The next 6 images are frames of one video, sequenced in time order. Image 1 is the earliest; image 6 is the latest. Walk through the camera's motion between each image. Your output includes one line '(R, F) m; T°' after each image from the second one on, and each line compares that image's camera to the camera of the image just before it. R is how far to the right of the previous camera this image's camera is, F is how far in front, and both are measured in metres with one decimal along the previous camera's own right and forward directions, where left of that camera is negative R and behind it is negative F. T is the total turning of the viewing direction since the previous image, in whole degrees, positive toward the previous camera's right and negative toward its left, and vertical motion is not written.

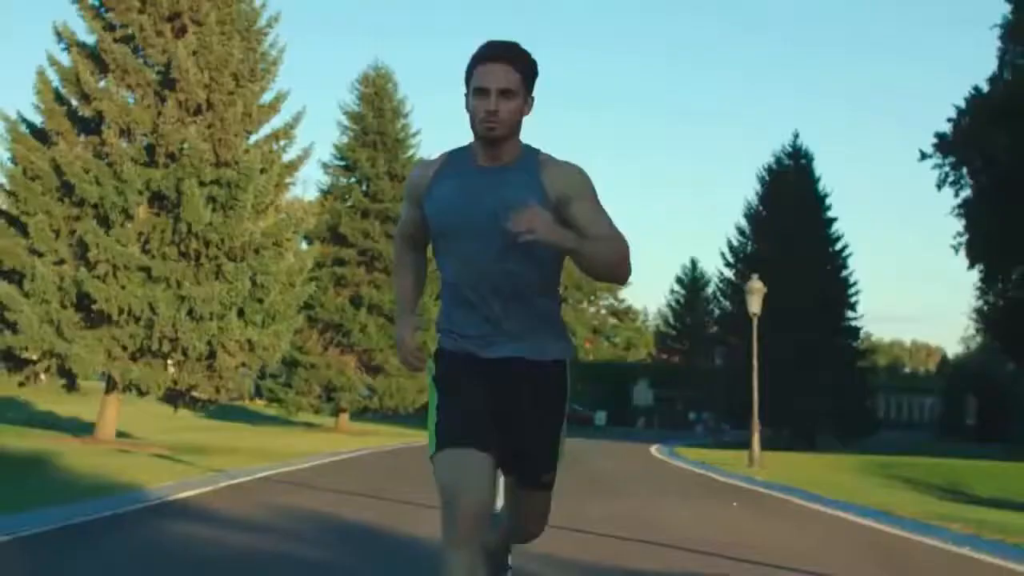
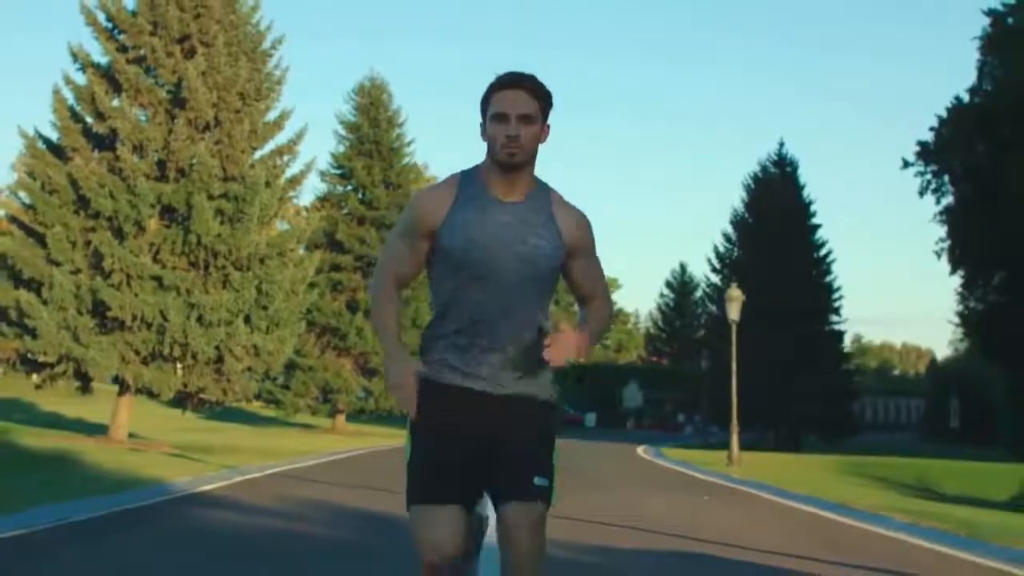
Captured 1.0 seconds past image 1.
(0.0, -0.9) m; 0°
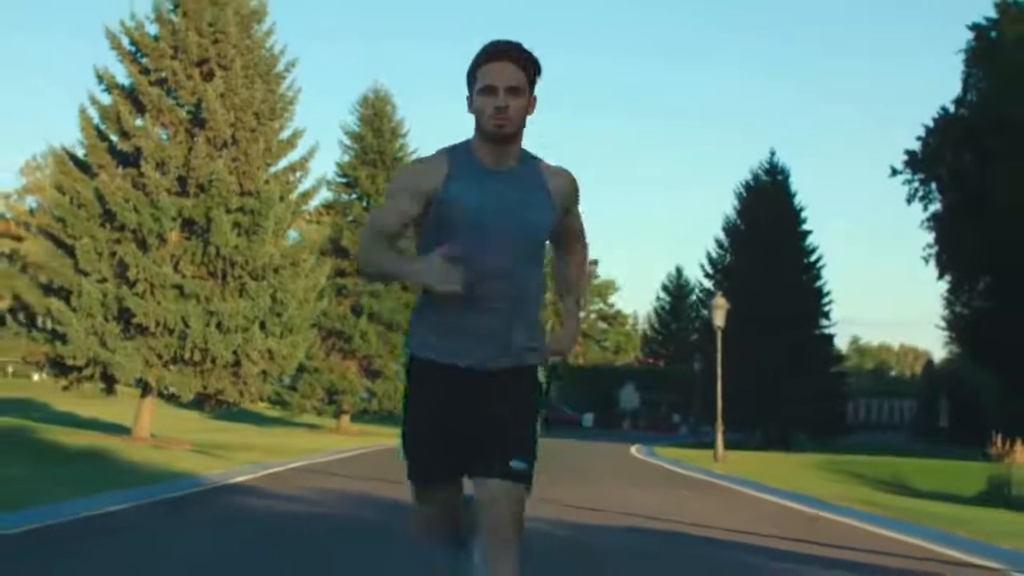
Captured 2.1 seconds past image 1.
(0.0, -1.1) m; 0°
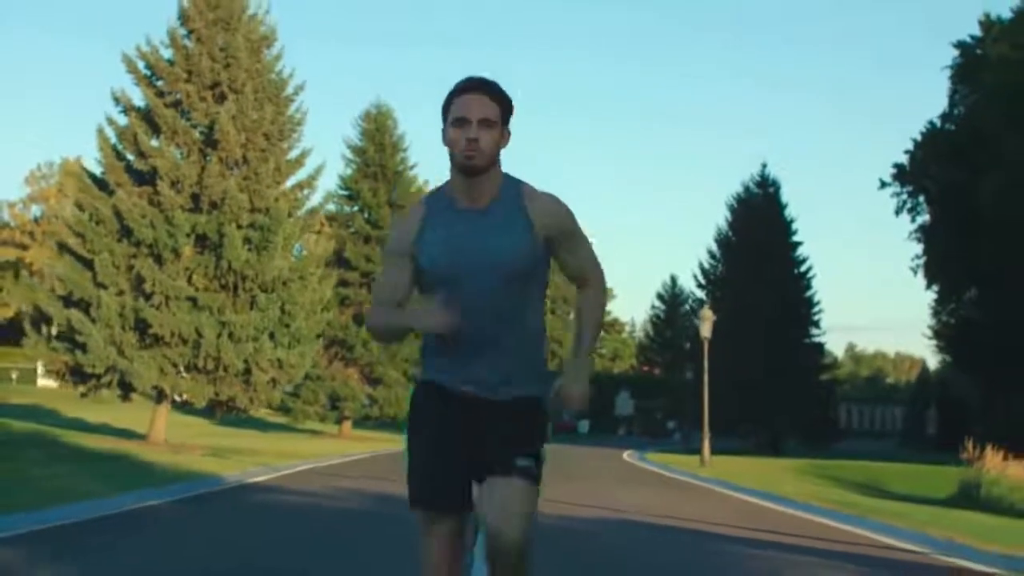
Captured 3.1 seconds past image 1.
(0.0, -0.9) m; 0°
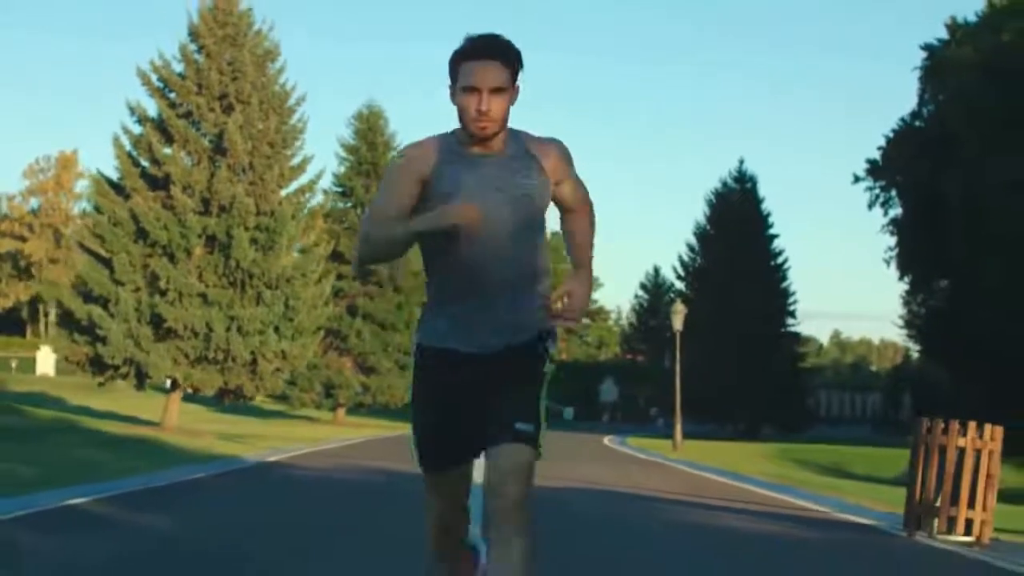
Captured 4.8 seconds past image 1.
(0.0, -1.6) m; 0°
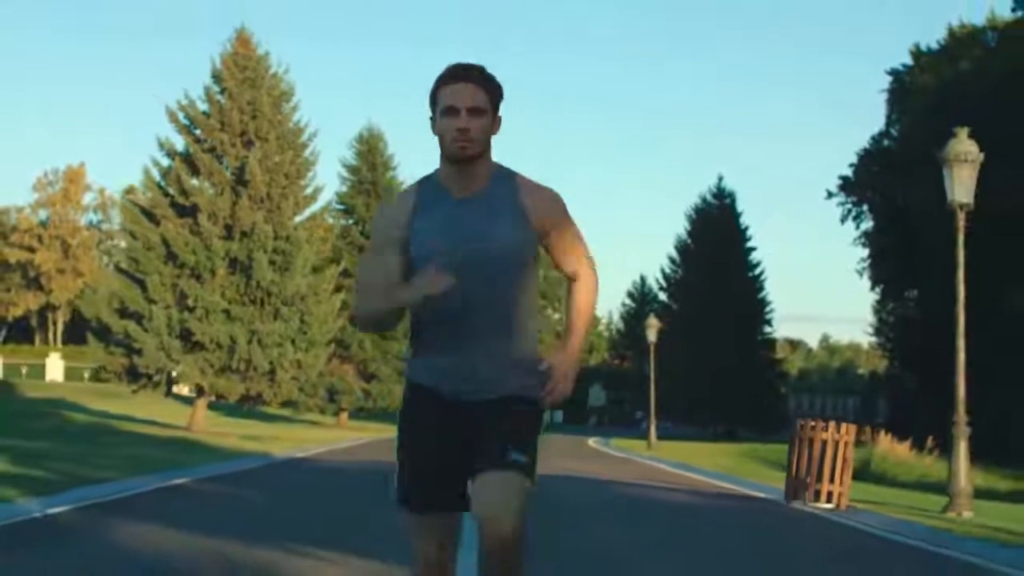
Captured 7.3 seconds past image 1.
(0.0, -2.4) m; 0°
